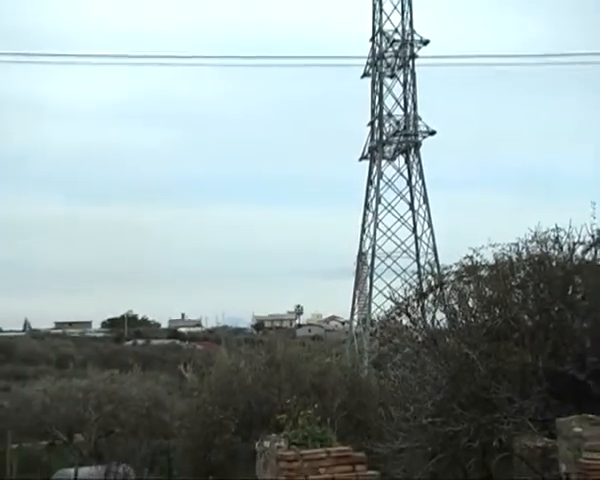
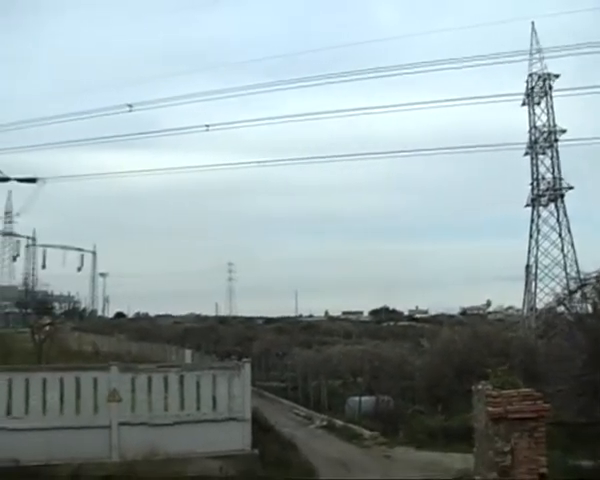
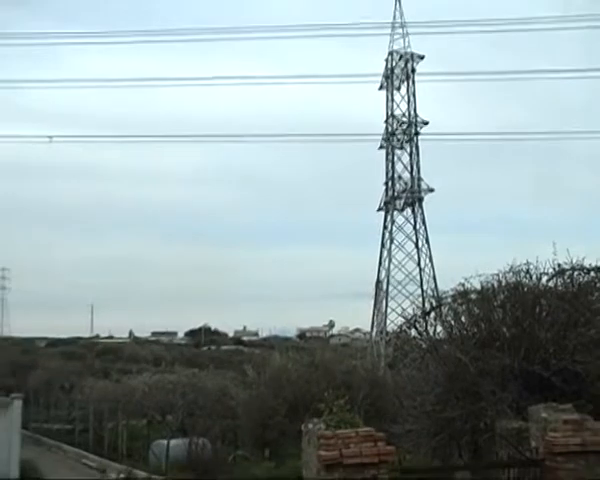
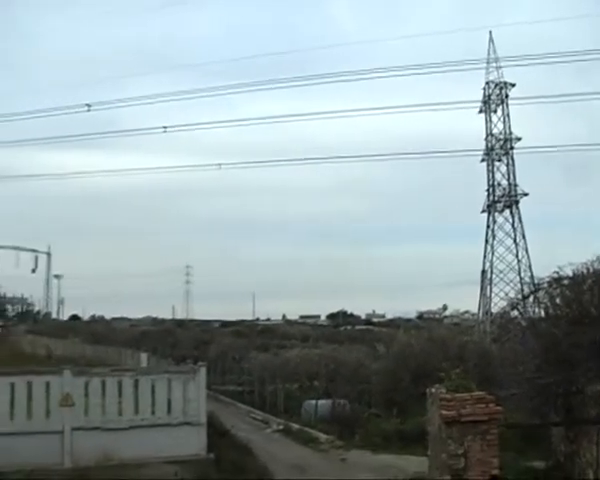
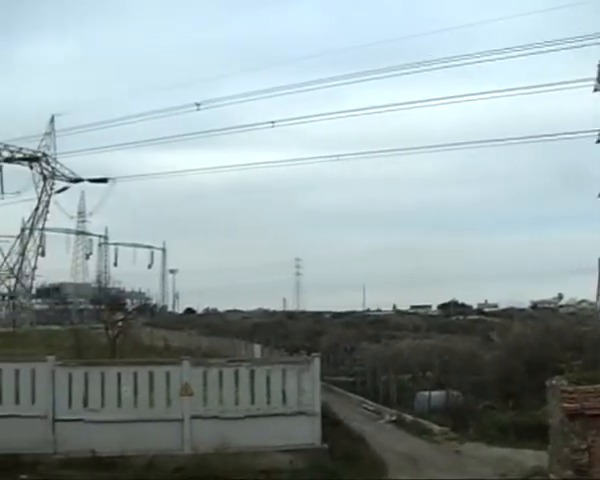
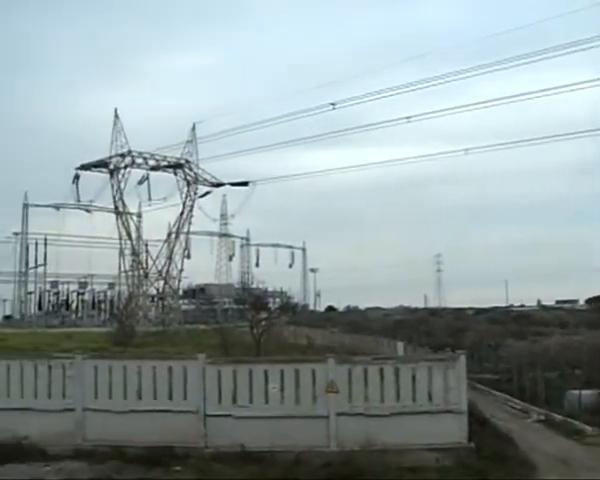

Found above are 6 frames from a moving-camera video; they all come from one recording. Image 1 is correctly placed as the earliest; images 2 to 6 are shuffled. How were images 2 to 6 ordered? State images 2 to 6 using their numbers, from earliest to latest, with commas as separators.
3, 4, 2, 5, 6
